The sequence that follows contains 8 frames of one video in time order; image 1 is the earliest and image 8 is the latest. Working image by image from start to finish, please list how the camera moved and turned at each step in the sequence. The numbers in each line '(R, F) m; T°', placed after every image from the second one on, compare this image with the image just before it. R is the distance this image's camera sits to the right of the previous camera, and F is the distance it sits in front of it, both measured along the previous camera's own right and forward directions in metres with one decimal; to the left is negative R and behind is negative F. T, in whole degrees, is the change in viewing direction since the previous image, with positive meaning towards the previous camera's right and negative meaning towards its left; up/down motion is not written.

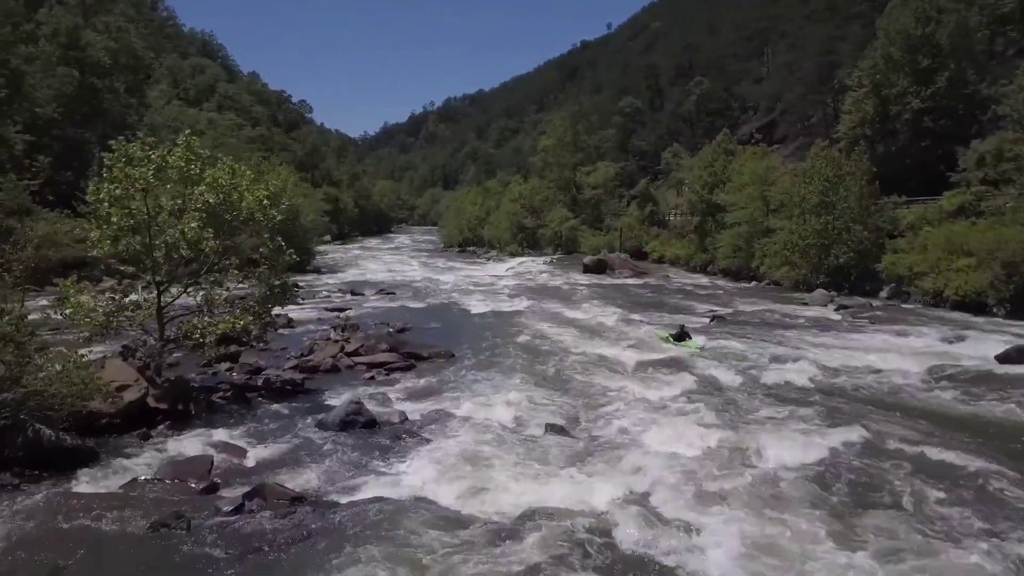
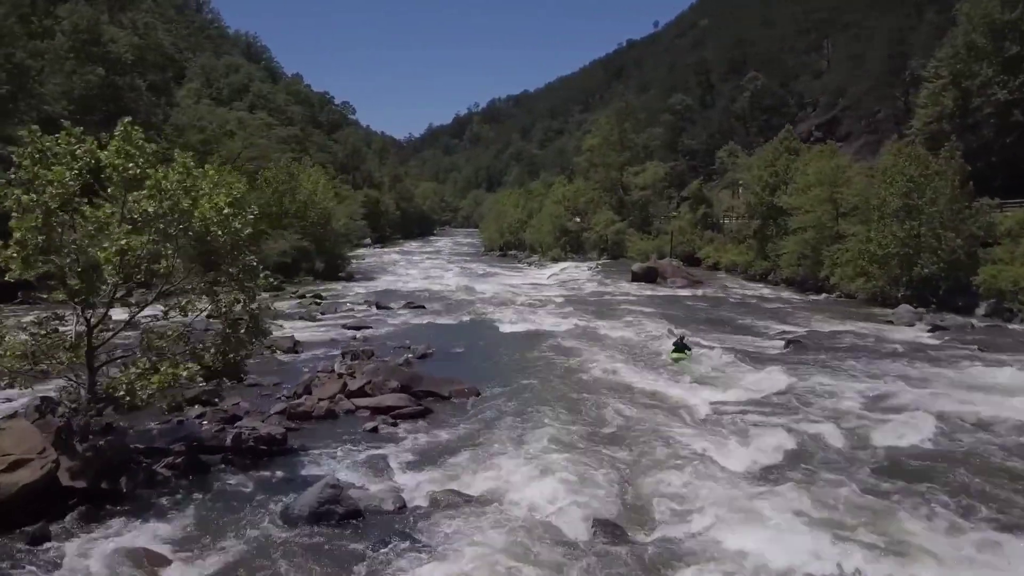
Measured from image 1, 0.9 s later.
(+0.1, +3.8) m; -3°
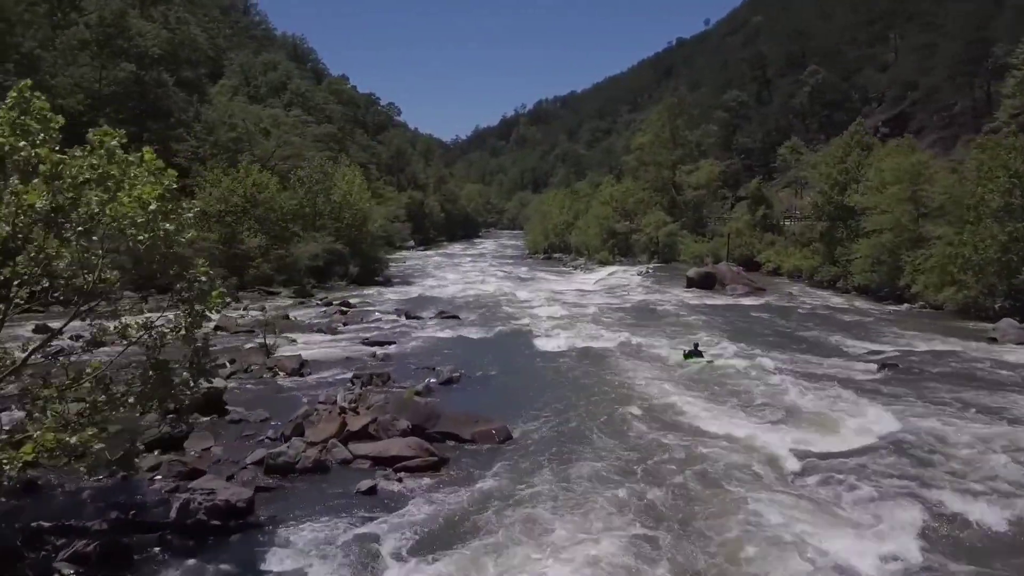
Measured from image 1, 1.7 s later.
(+0.1, +3.4) m; -3°
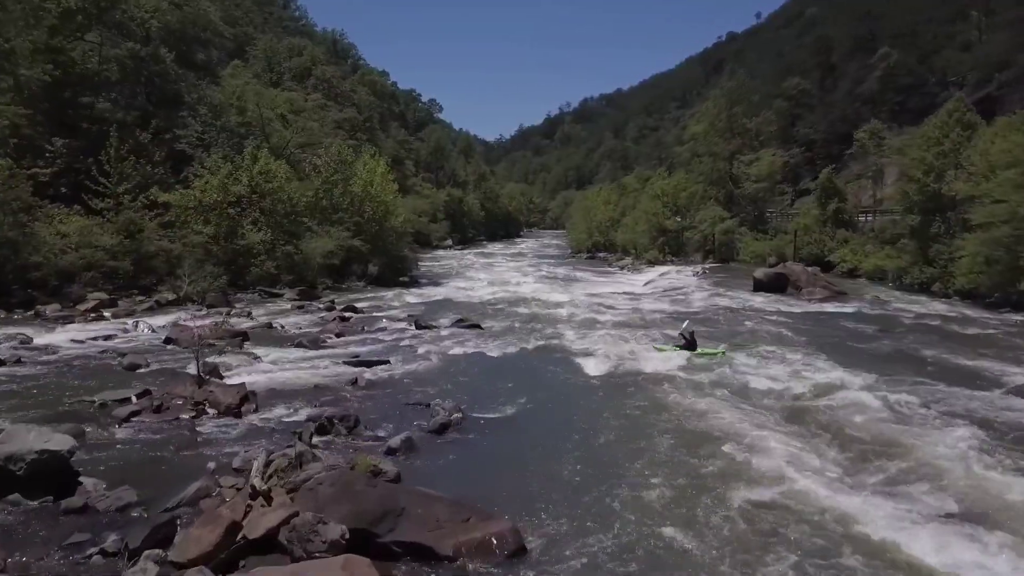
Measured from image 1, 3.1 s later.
(+0.3, +5.8) m; -3°
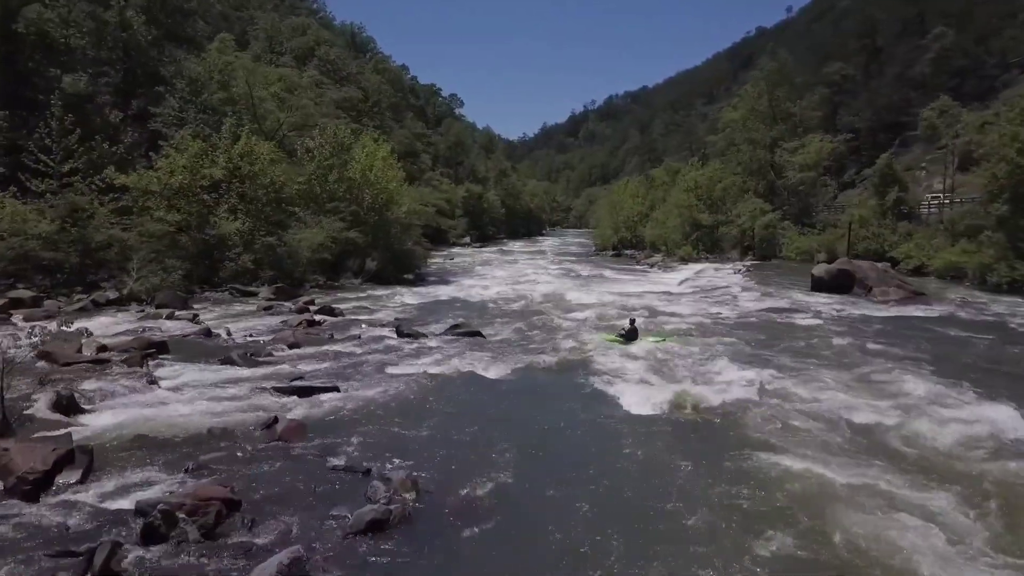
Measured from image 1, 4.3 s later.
(+0.3, +5.7) m; -2°
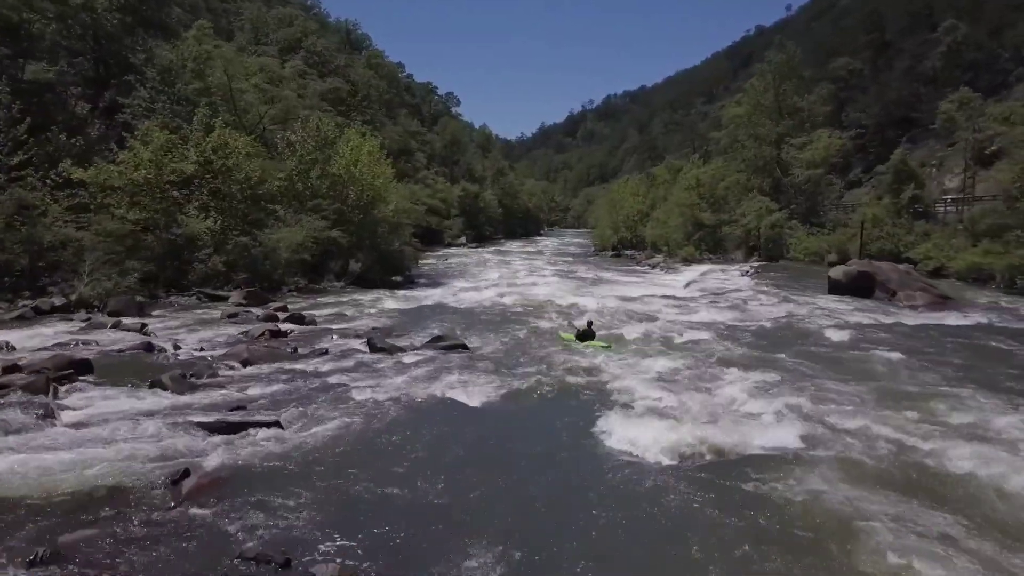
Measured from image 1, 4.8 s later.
(+0.2, +2.5) m; 0°
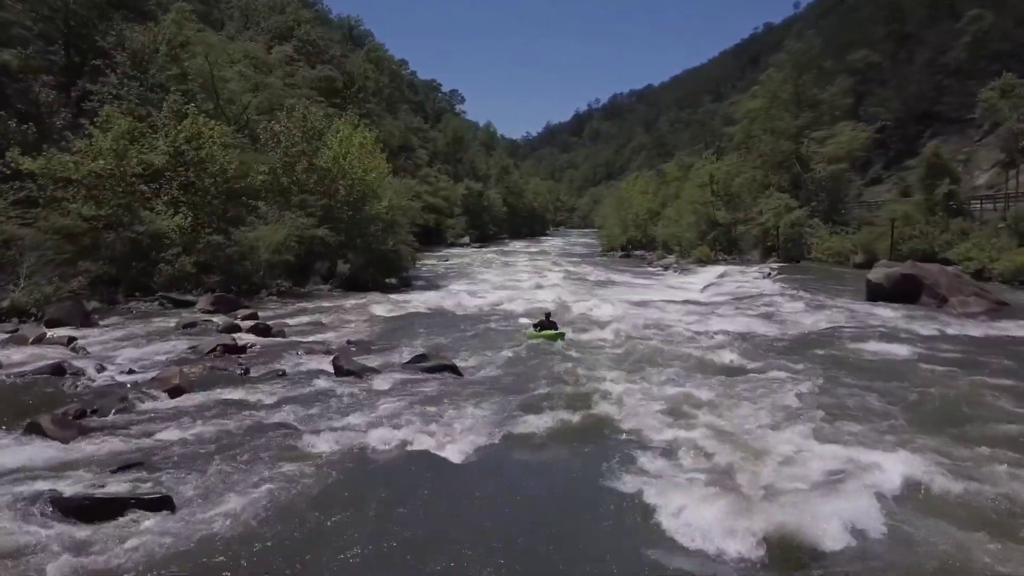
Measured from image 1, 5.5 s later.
(+0.1, +3.2) m; 0°
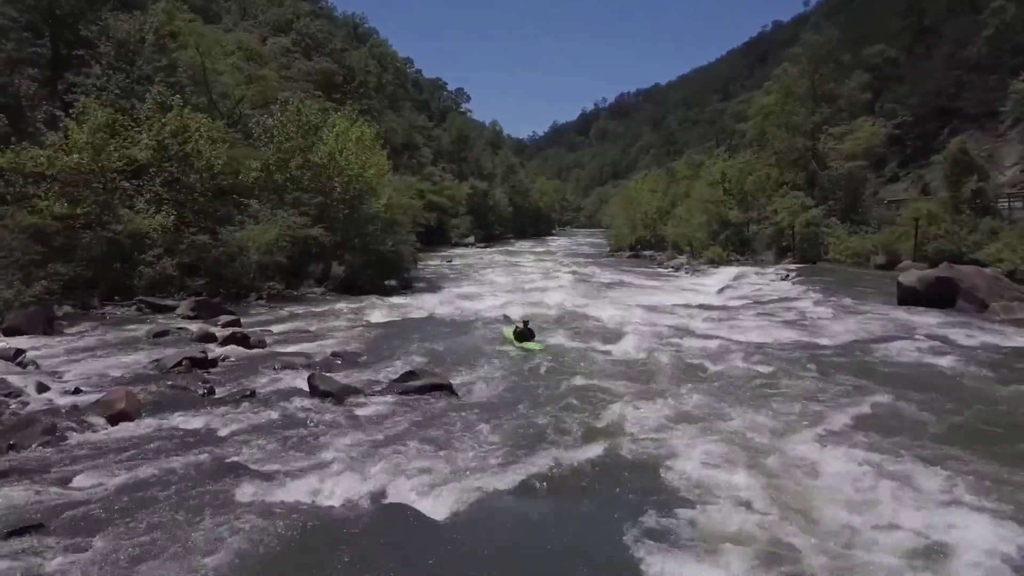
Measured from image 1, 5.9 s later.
(0.0, +1.9) m; 0°
